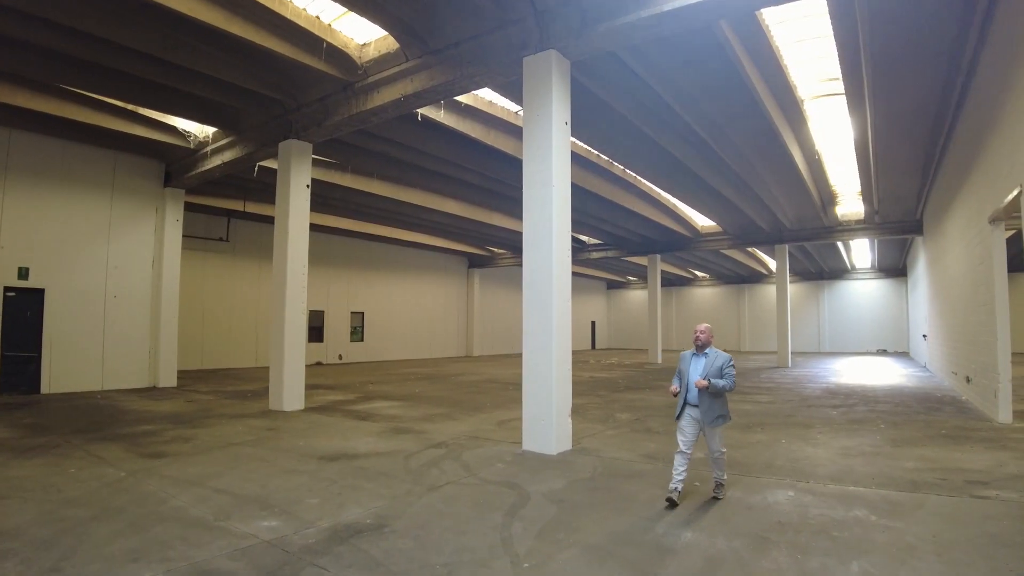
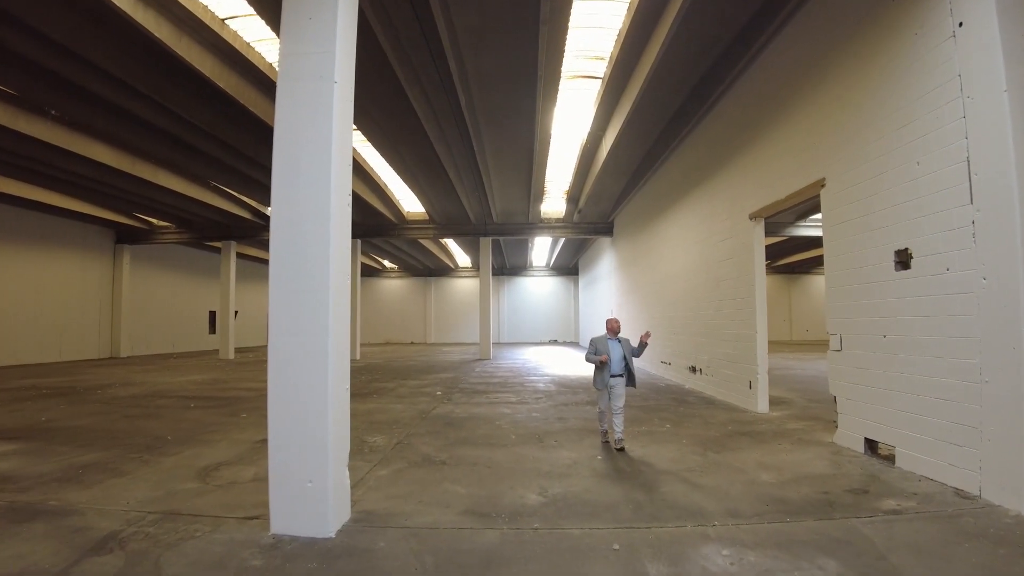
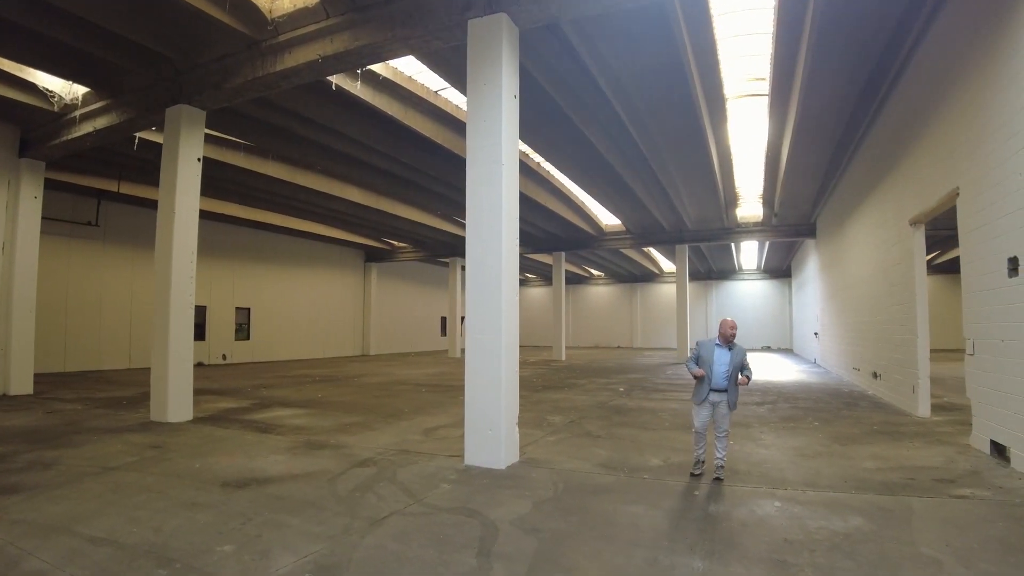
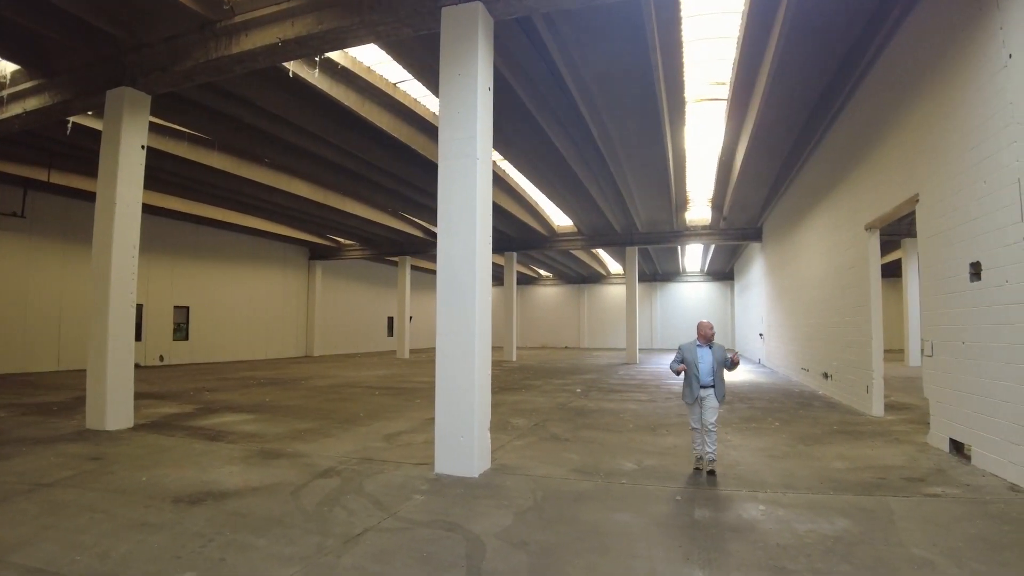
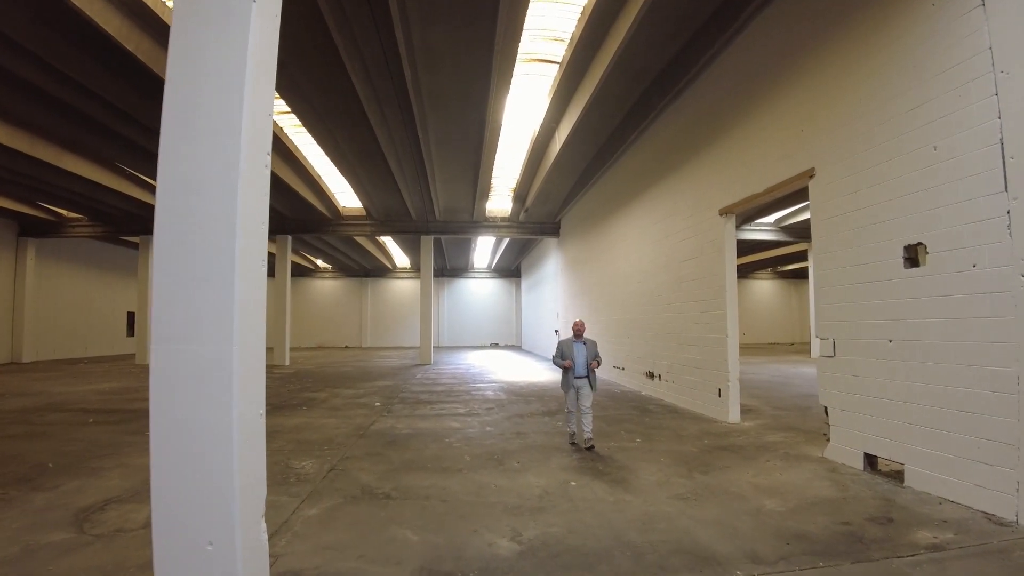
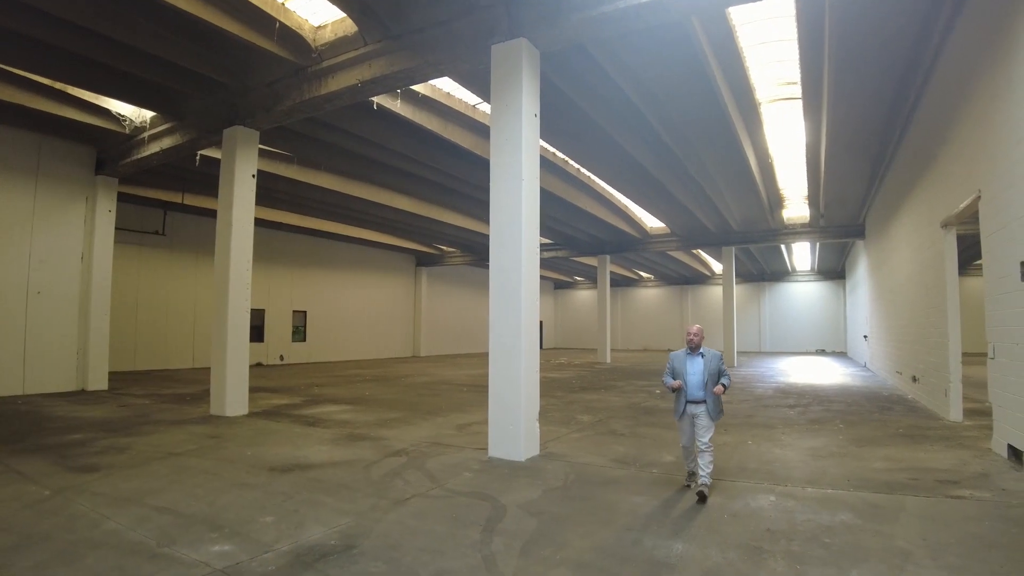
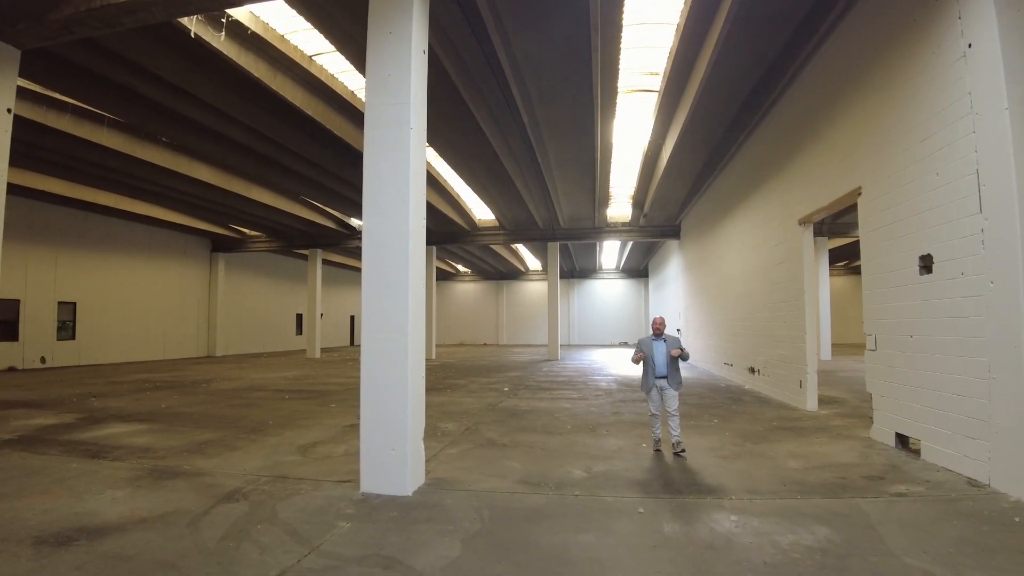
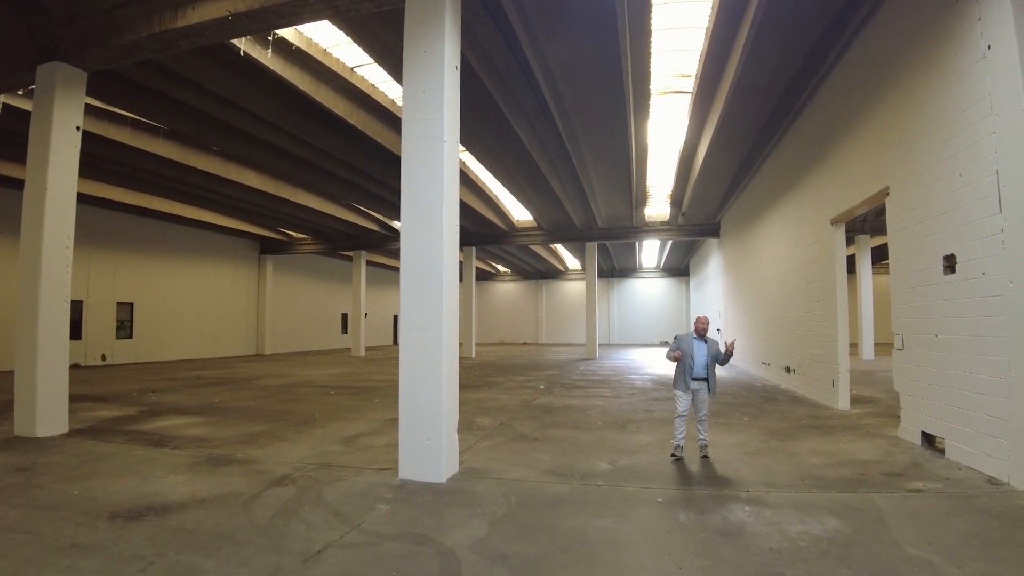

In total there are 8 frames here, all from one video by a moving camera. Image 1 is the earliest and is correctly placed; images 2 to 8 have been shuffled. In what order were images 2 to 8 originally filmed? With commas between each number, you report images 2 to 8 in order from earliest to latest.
6, 3, 4, 8, 7, 2, 5
